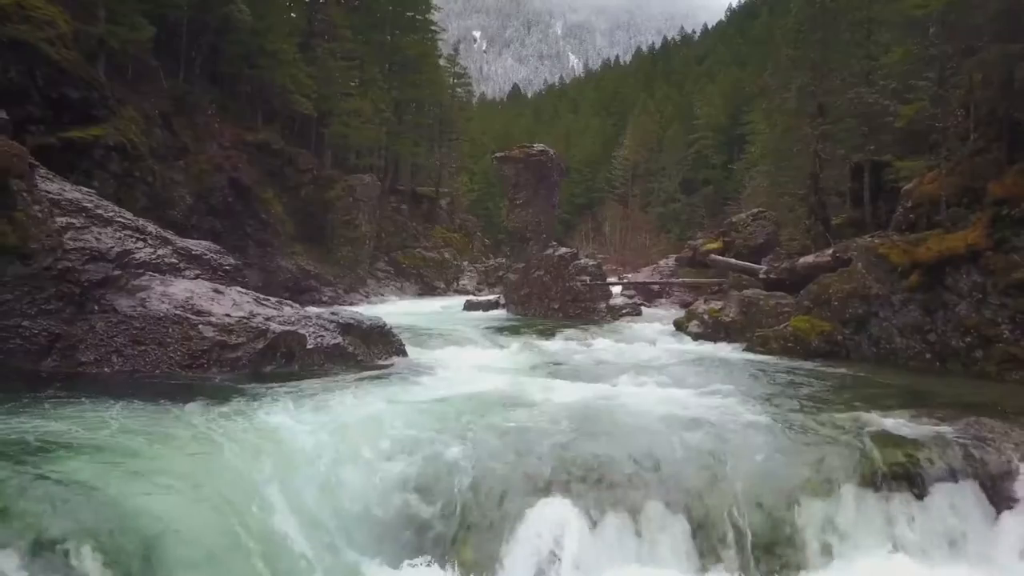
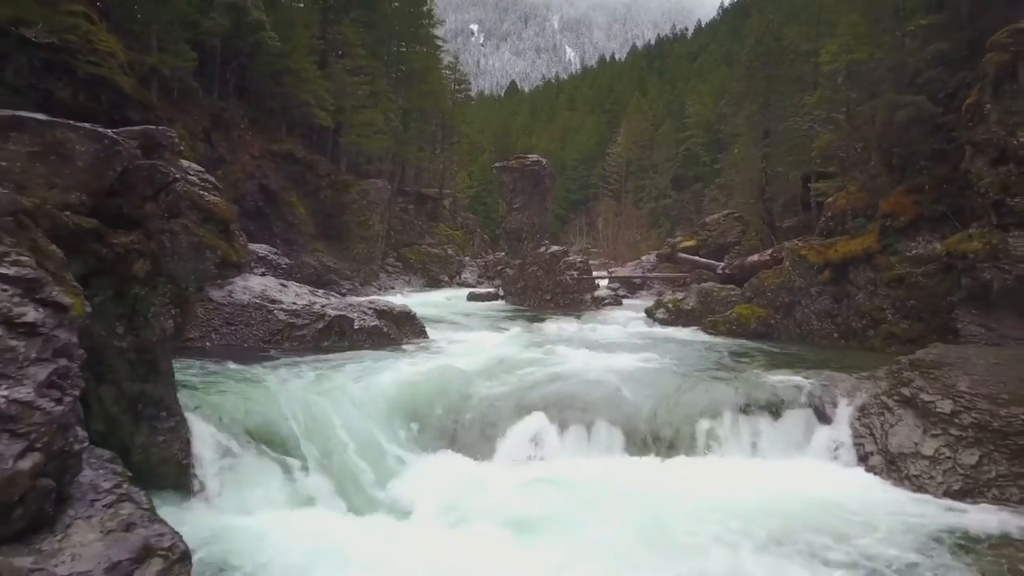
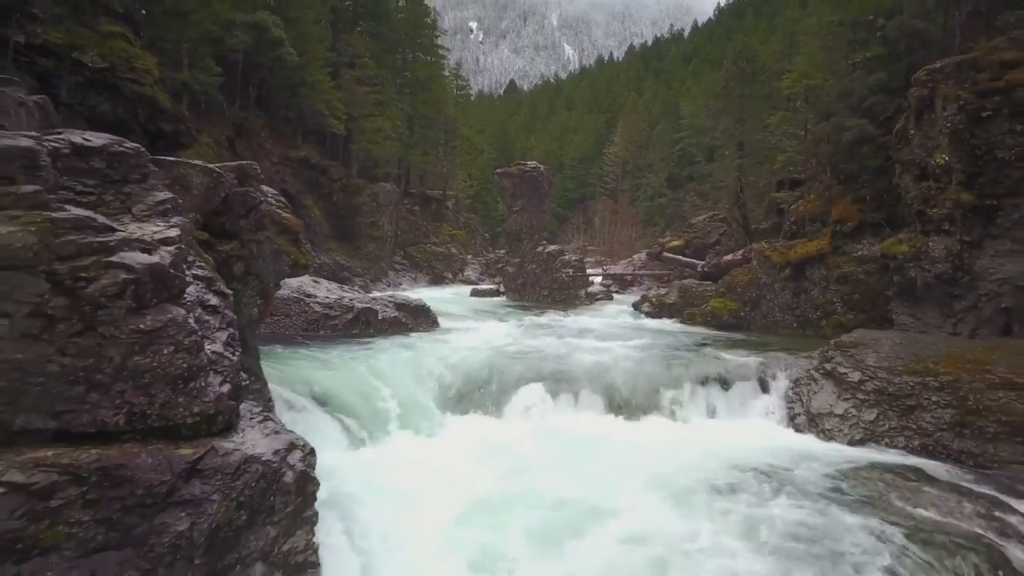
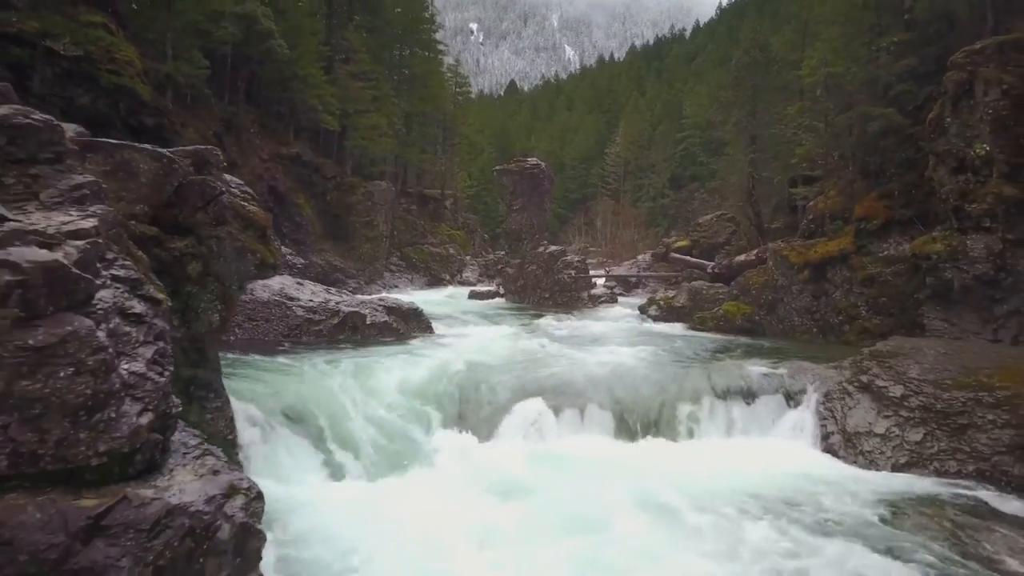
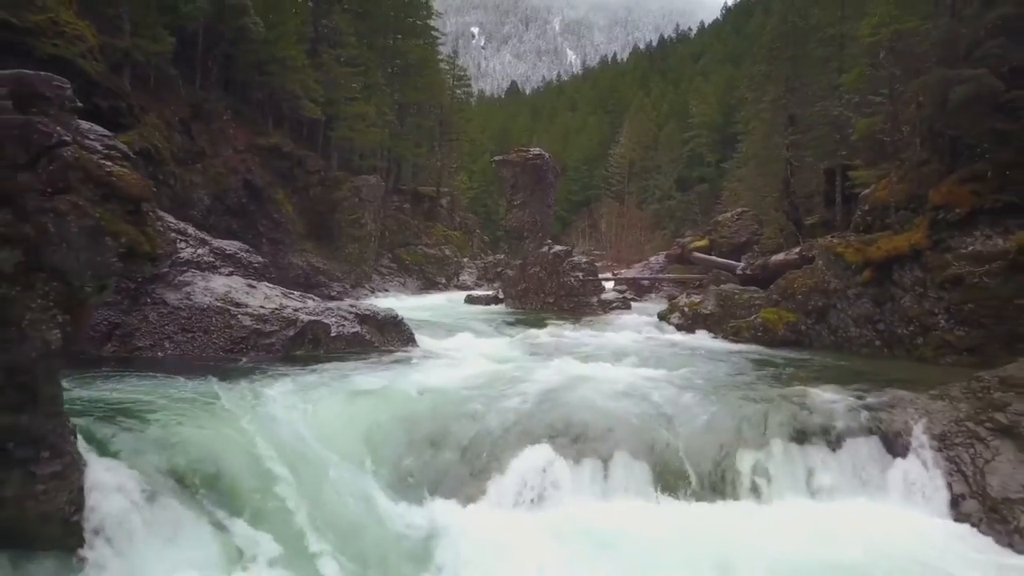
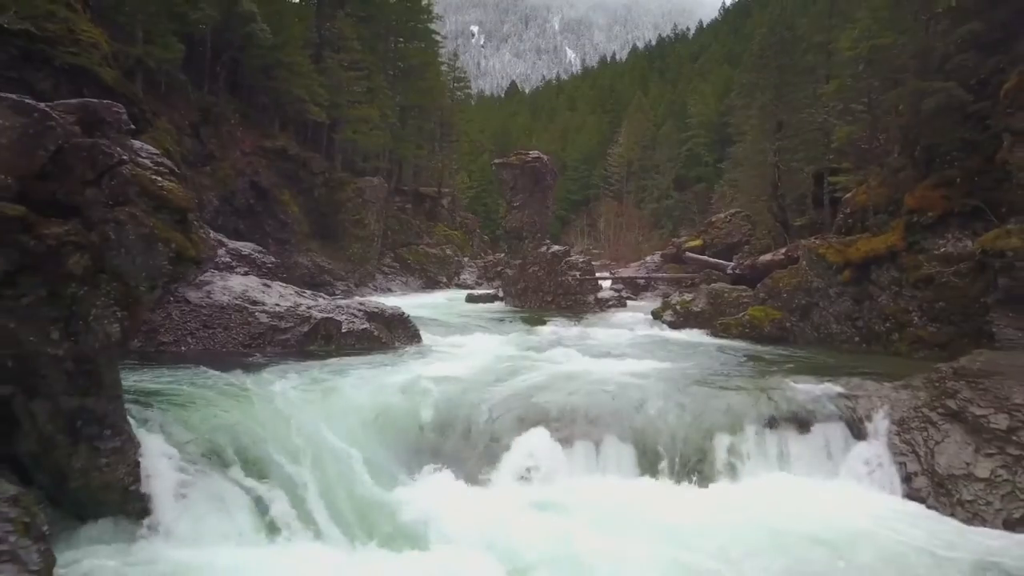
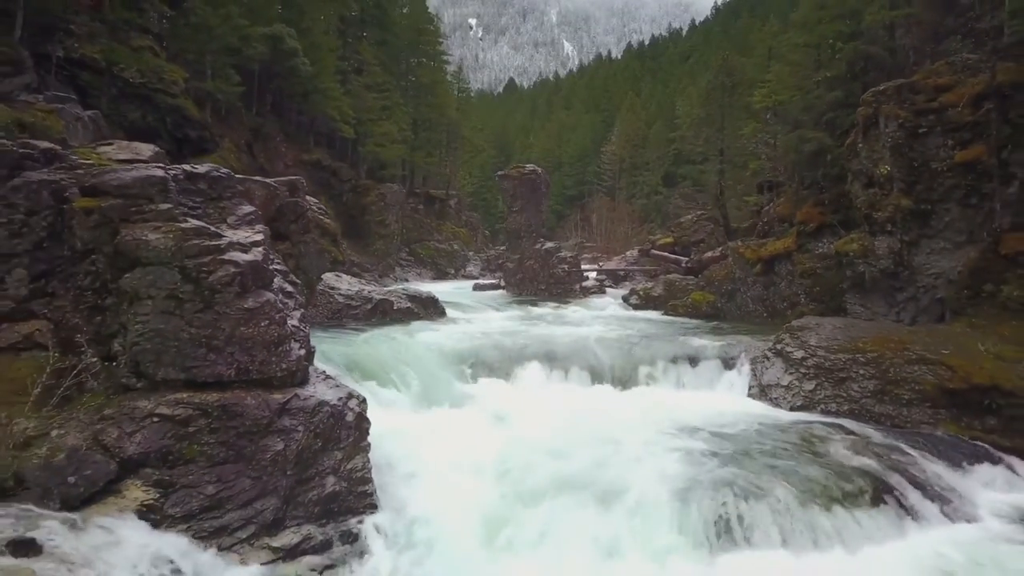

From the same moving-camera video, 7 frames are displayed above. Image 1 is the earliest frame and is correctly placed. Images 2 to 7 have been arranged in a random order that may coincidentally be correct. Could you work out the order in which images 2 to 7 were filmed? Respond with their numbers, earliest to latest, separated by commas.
5, 6, 2, 4, 3, 7
